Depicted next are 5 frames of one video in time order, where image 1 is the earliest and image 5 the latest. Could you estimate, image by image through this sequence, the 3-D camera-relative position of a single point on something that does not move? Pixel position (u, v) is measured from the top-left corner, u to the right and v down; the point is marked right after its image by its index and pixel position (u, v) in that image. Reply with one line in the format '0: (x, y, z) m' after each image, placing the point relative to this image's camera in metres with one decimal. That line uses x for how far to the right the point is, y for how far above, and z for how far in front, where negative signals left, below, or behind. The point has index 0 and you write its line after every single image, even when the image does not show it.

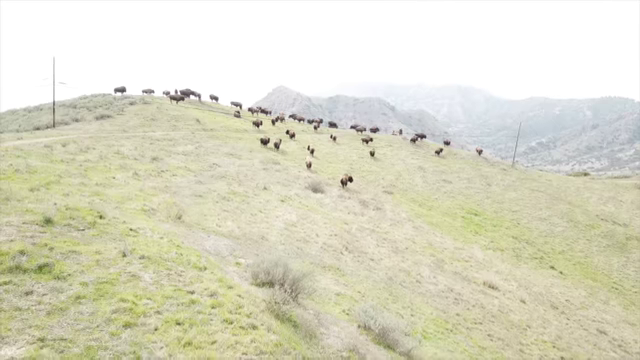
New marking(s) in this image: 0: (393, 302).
0: (+2.9, -4.9, +18.6) m
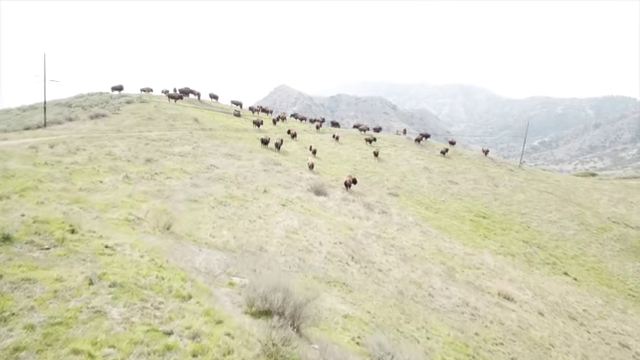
0: (+3.1, -5.1, +16.7) m
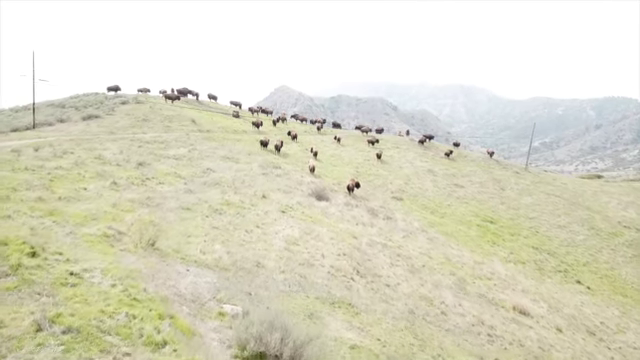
0: (+3.2, -5.4, +14.8) m
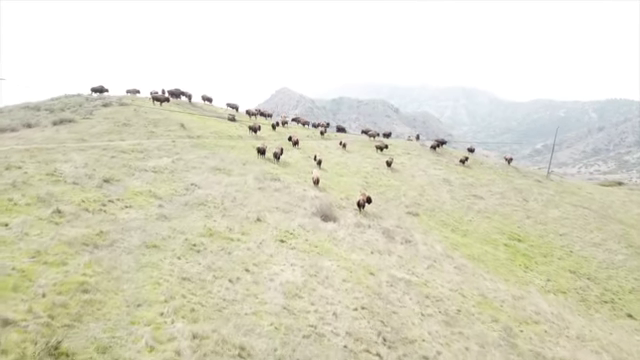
0: (+3.6, -6.5, +8.8) m
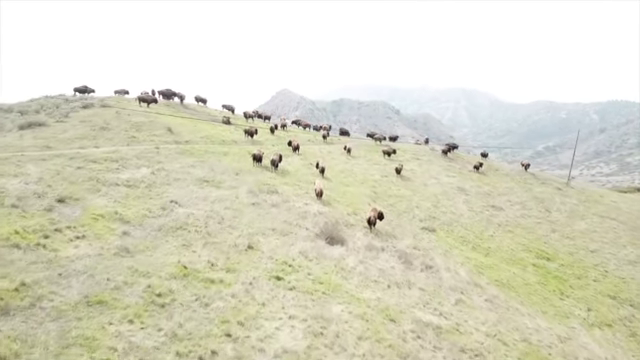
0: (+3.8, -7.3, +3.7) m
